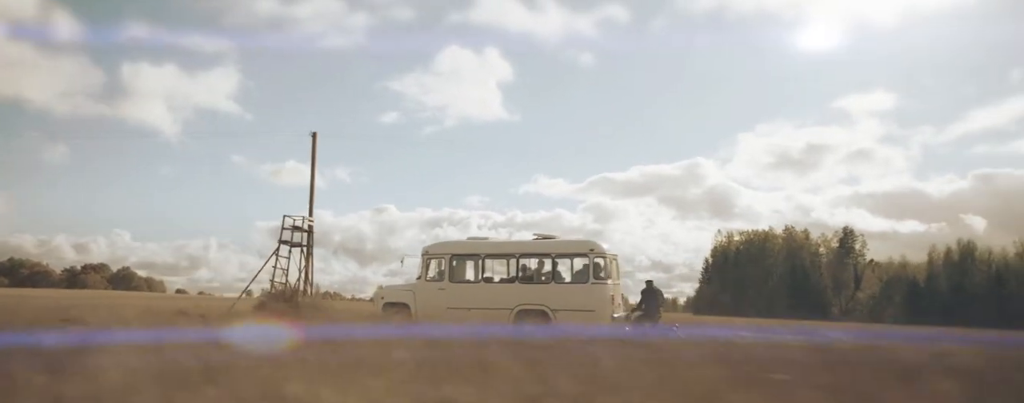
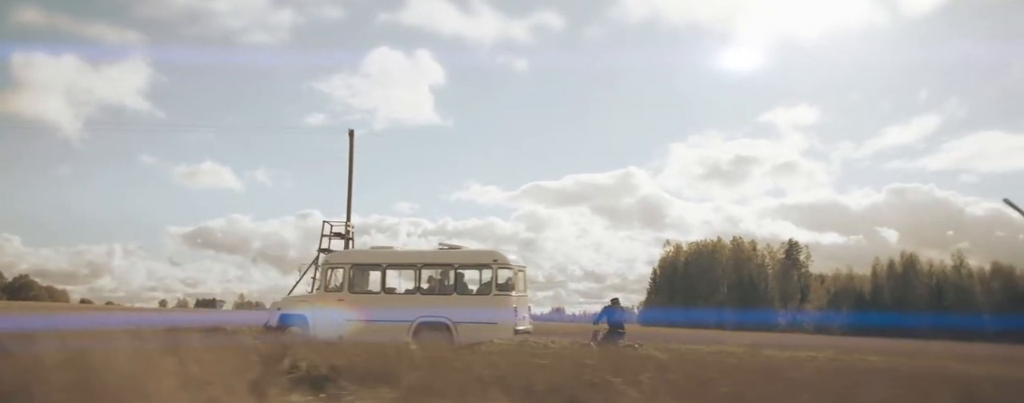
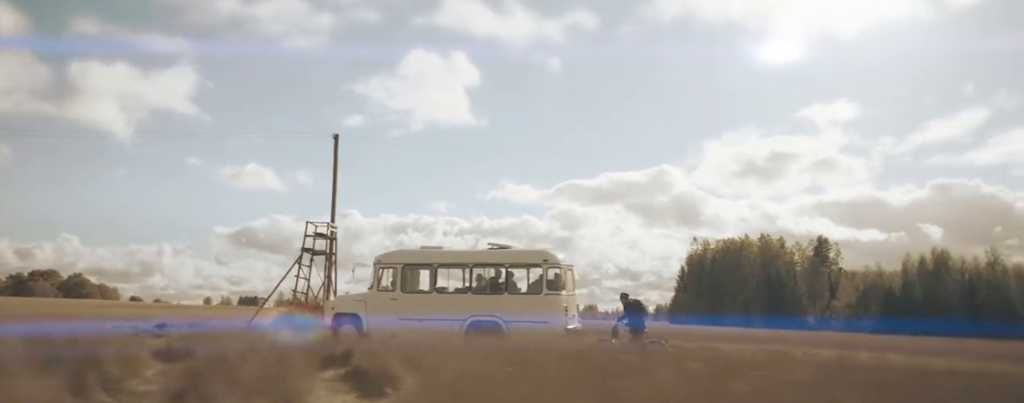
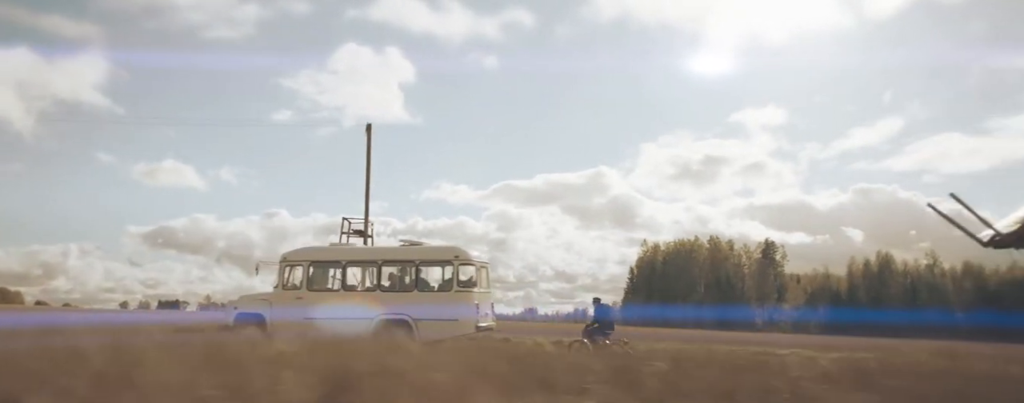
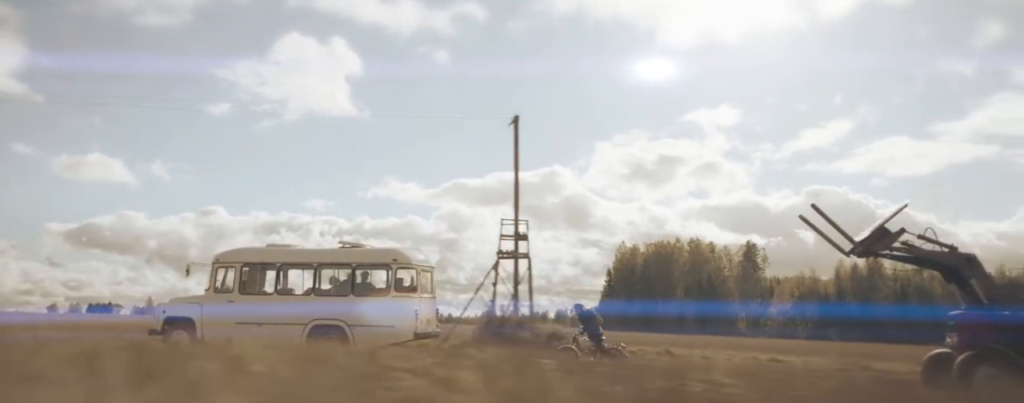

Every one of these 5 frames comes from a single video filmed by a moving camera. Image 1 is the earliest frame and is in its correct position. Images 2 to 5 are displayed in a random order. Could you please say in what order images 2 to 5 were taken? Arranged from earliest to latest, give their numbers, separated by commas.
3, 2, 4, 5
